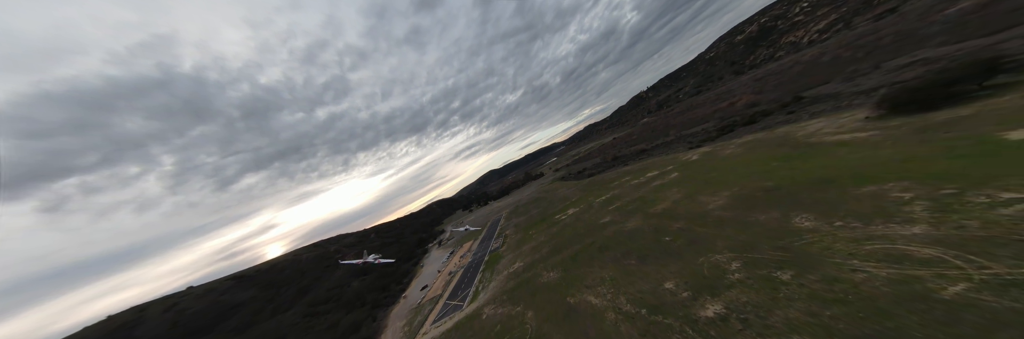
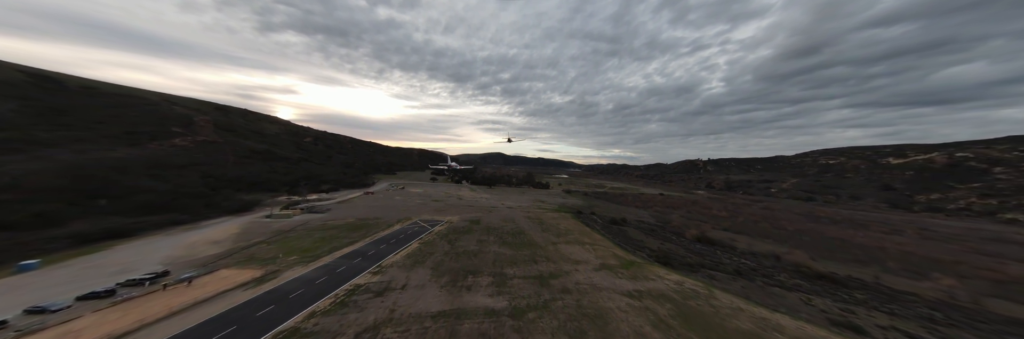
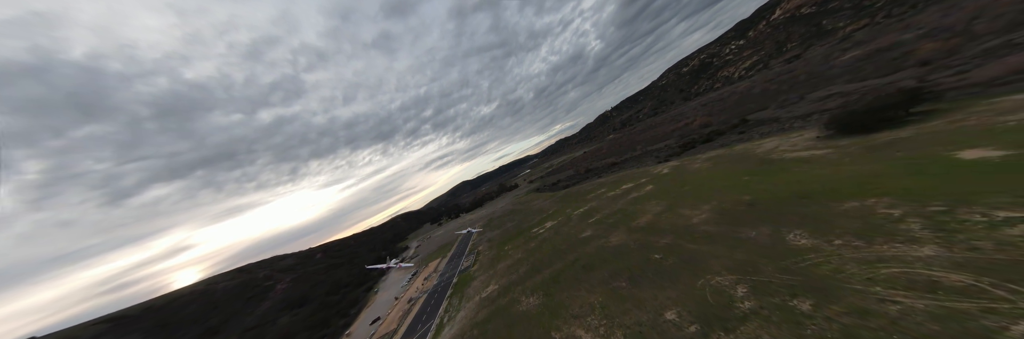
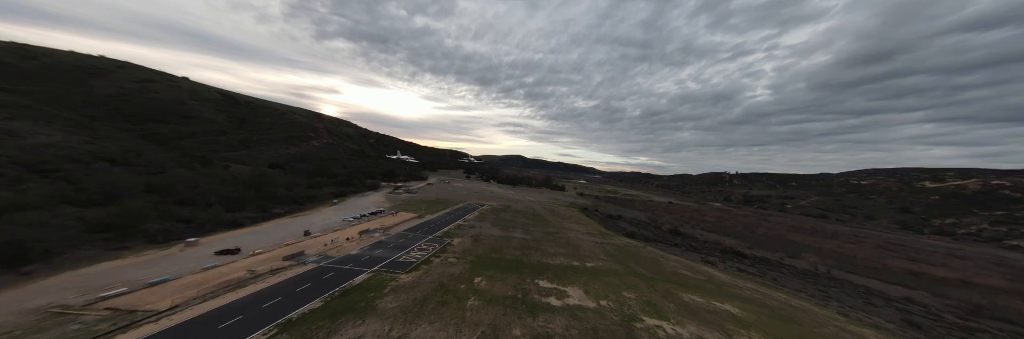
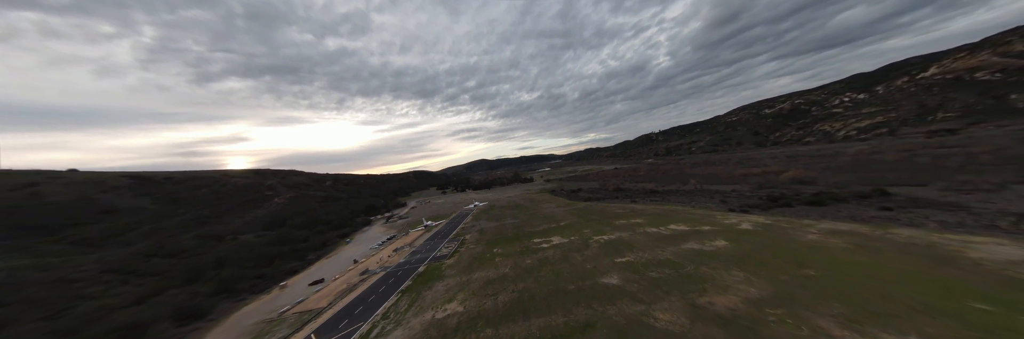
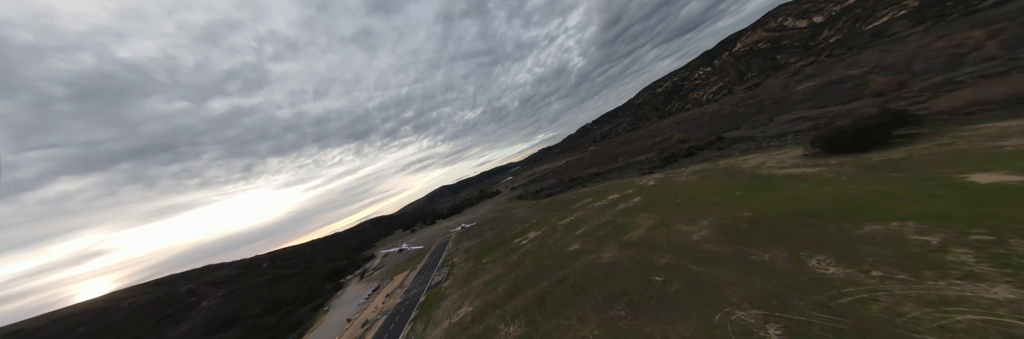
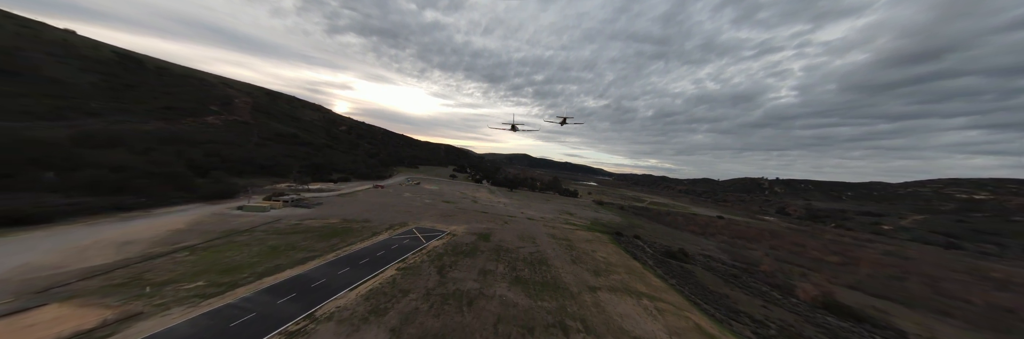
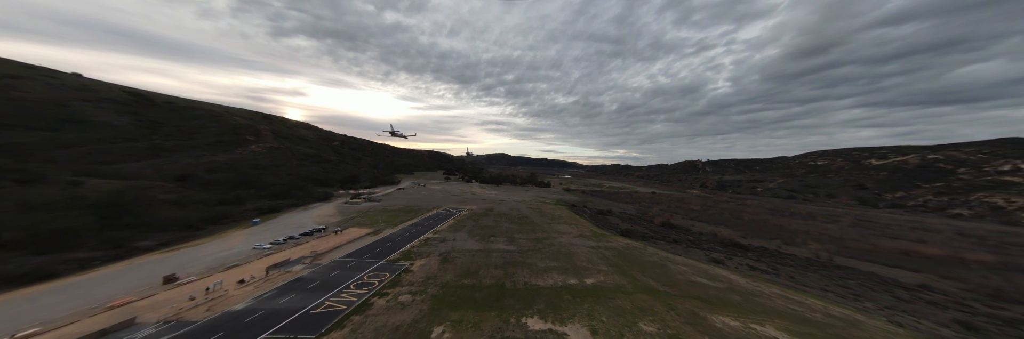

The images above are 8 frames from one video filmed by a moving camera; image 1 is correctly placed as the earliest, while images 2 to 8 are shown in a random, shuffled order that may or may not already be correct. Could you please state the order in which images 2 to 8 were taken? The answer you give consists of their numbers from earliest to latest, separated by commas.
3, 6, 5, 4, 8, 2, 7
